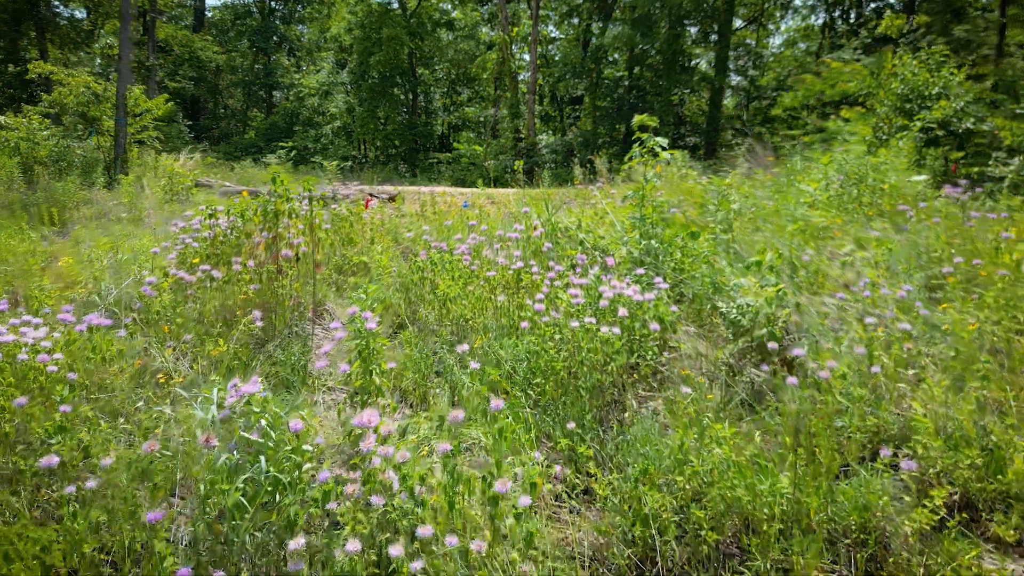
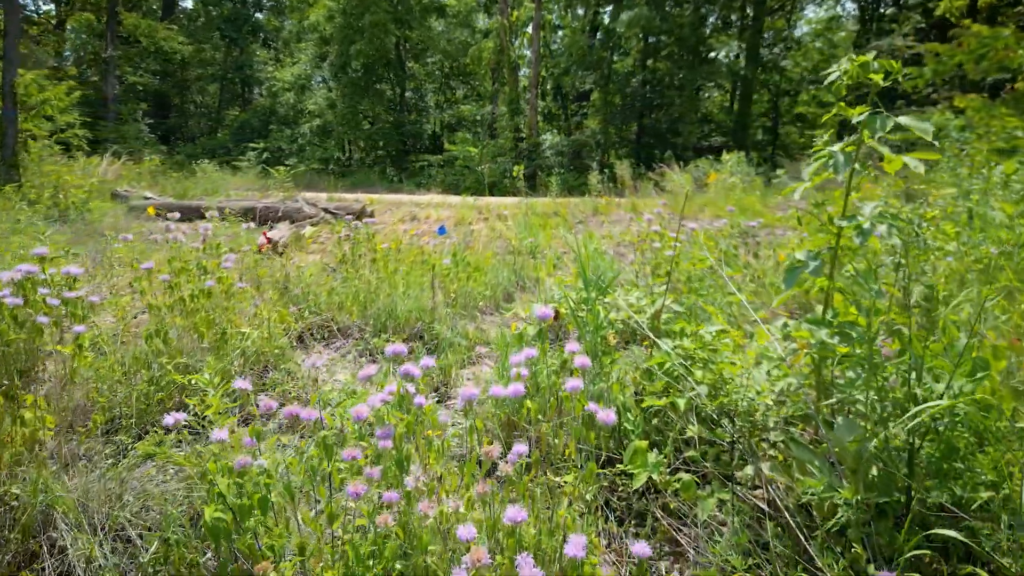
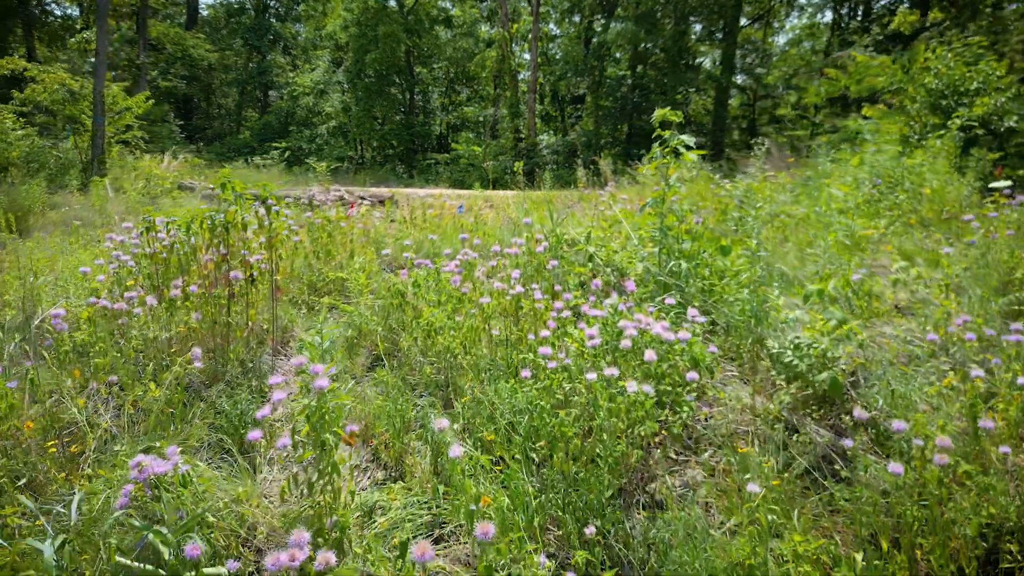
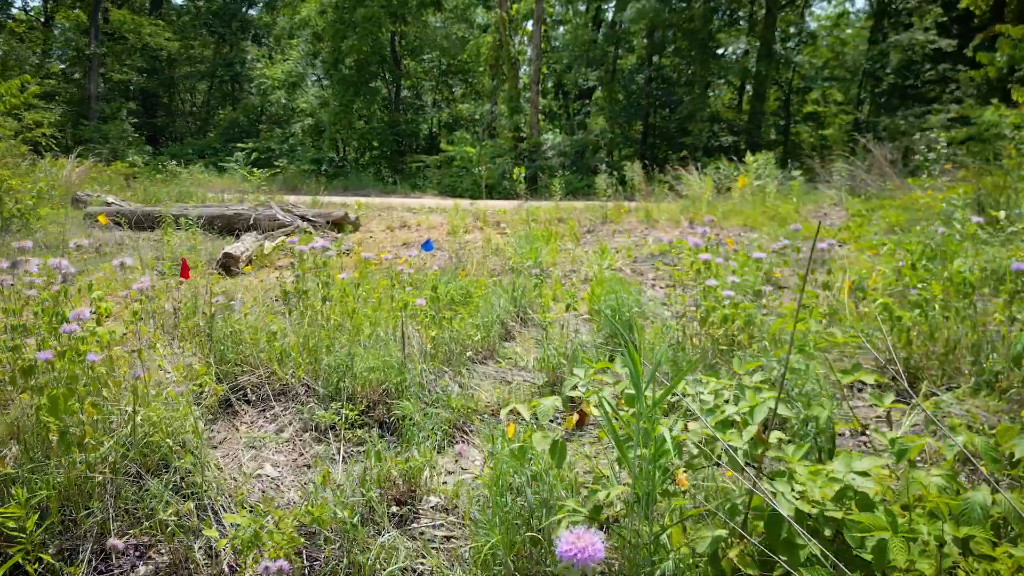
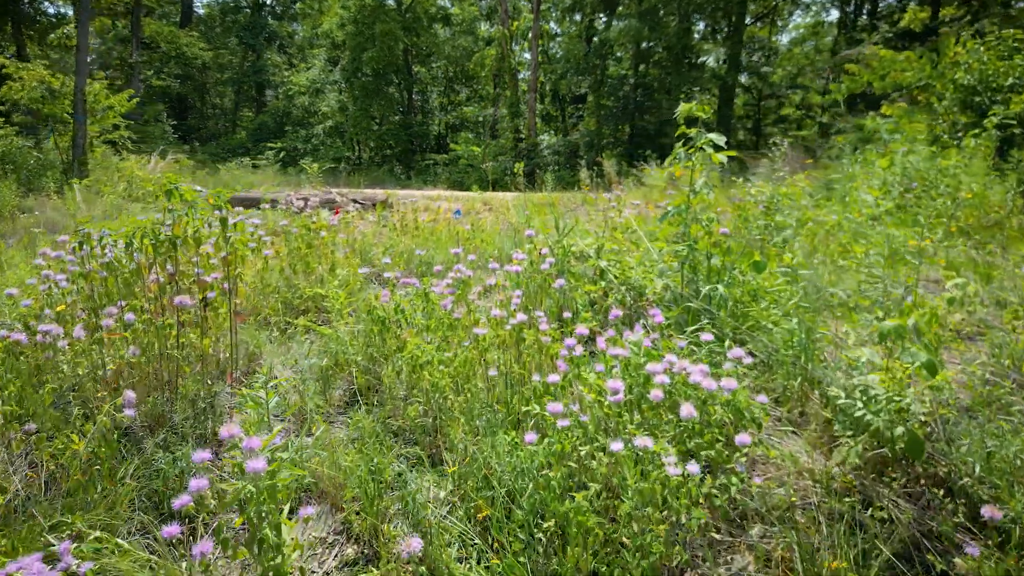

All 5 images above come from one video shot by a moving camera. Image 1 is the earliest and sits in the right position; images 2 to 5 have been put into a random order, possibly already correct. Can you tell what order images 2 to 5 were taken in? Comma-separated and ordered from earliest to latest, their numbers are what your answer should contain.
3, 5, 2, 4
